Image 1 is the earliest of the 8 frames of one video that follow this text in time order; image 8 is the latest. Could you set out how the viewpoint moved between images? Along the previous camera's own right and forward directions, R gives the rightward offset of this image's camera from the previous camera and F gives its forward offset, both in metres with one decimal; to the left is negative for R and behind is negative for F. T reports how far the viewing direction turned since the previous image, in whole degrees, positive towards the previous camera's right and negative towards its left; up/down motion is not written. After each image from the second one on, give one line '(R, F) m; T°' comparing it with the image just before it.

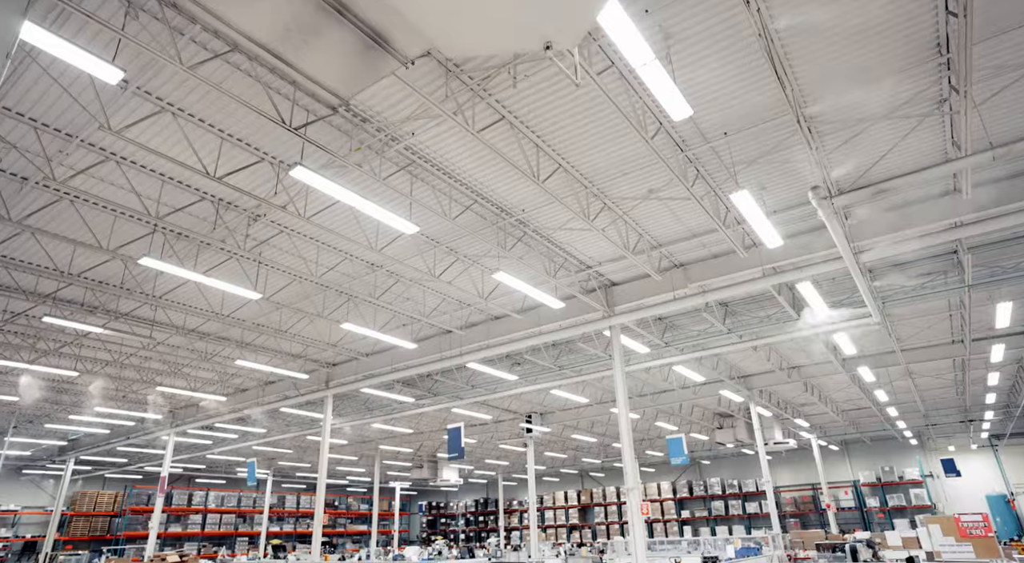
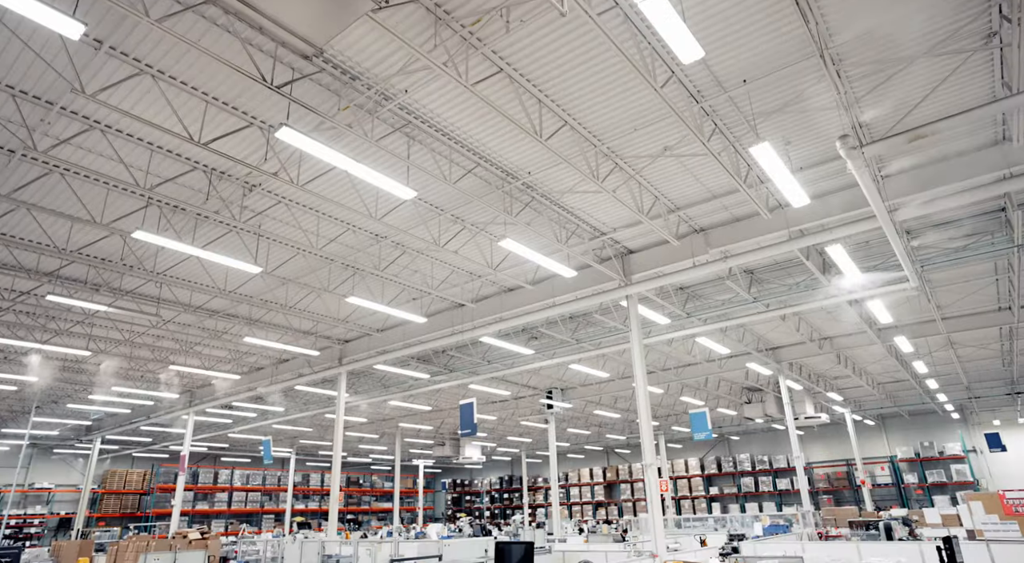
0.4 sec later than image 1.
(+0.4, +0.7) m; -3°
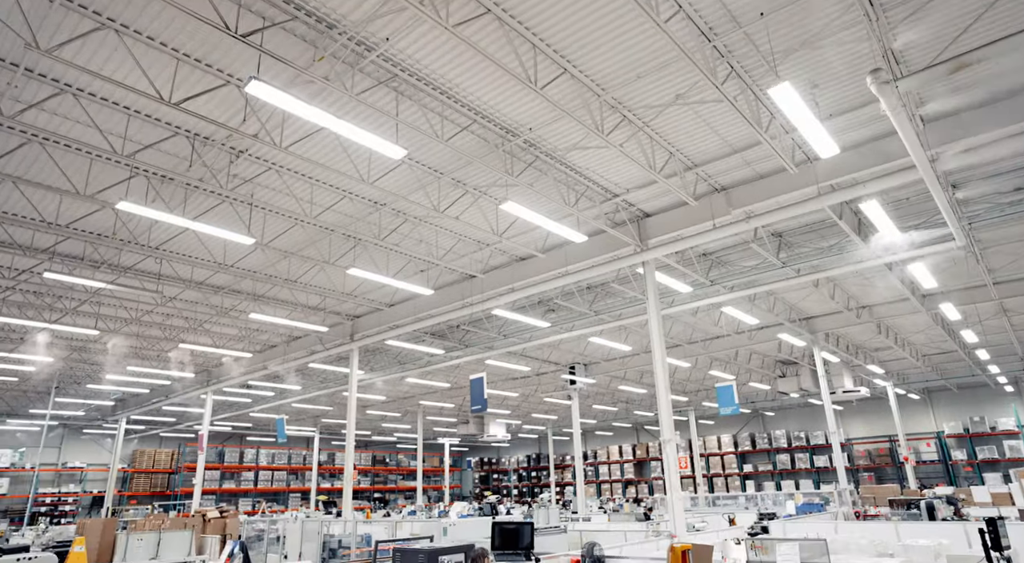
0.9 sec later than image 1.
(+0.6, +0.8) m; -3°
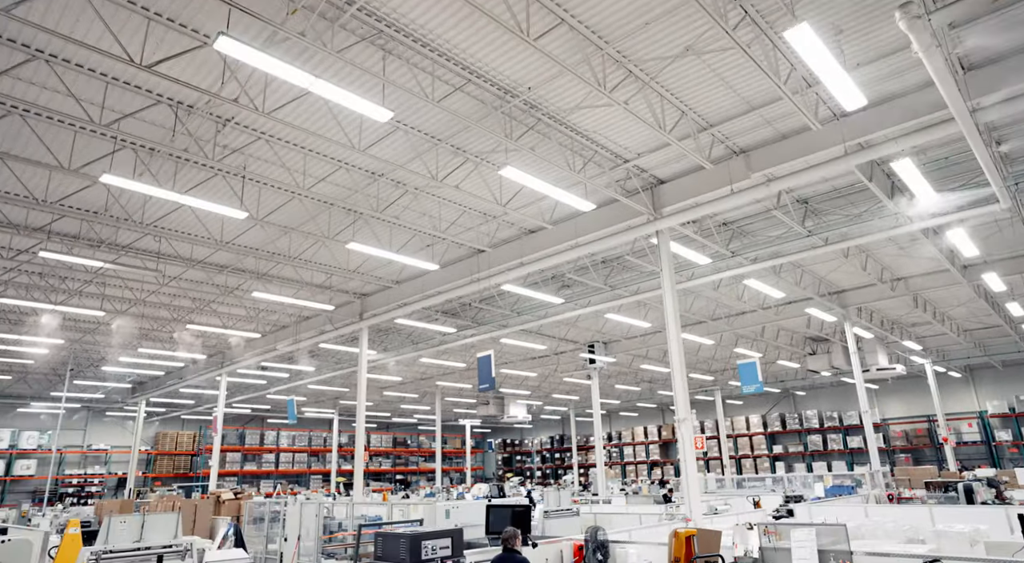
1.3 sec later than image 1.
(+0.5, +0.7) m; -3°
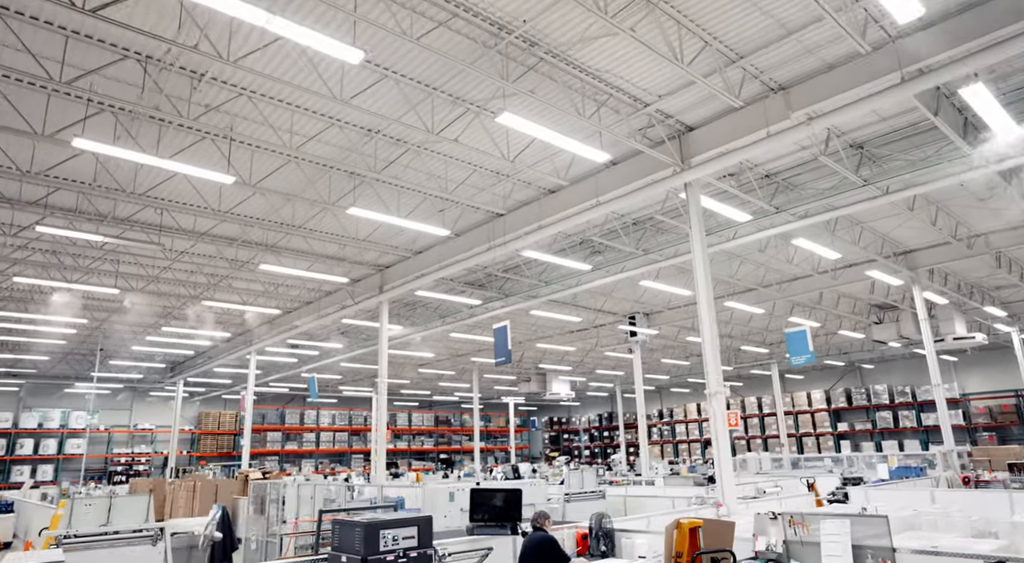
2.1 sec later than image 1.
(+0.9, +1.2) m; -5°
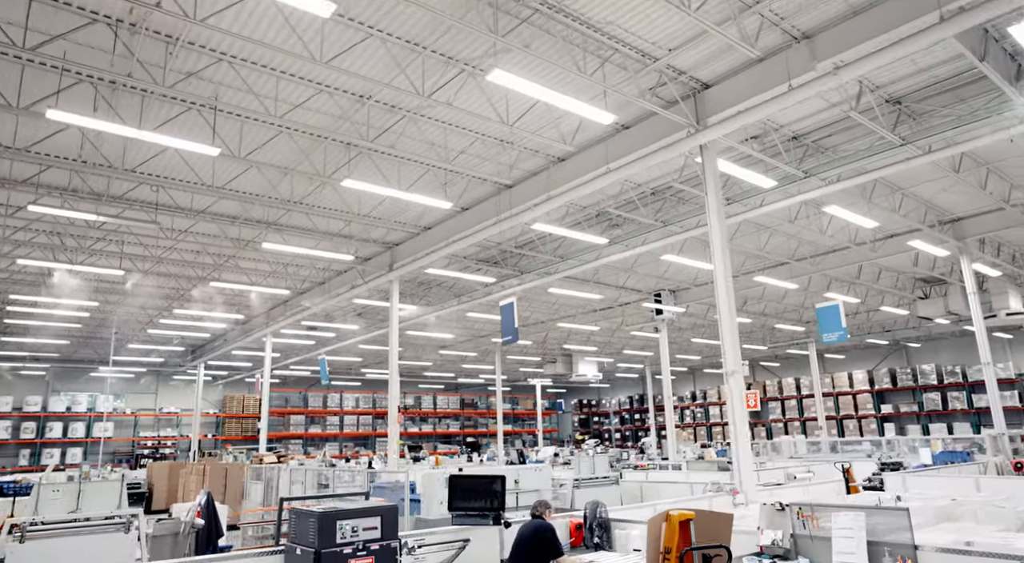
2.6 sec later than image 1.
(+0.6, +0.7) m; -3°
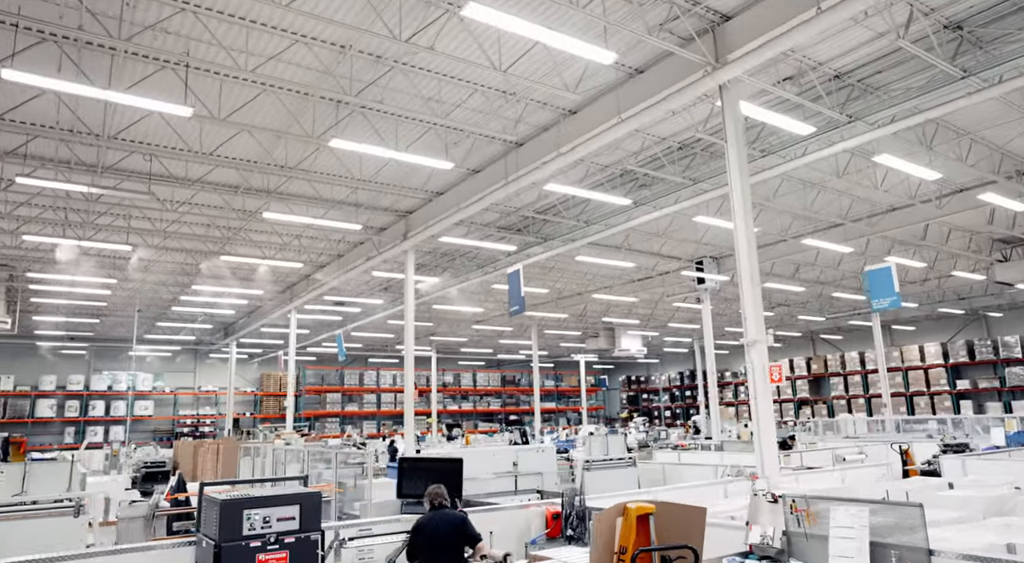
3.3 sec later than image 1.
(+1.0, +1.0) m; -5°
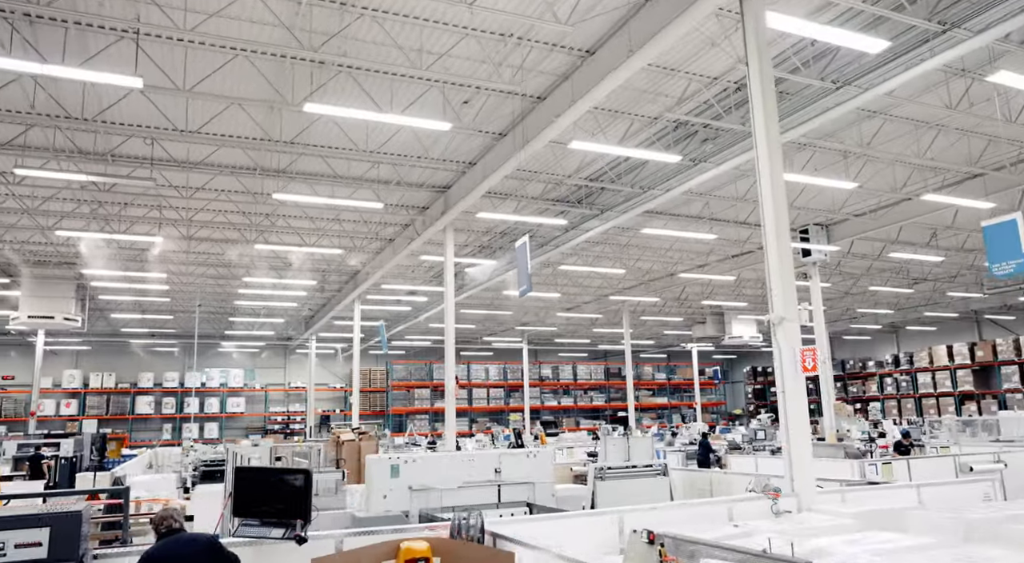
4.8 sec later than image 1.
(+2.1, +1.9) m; -13°
